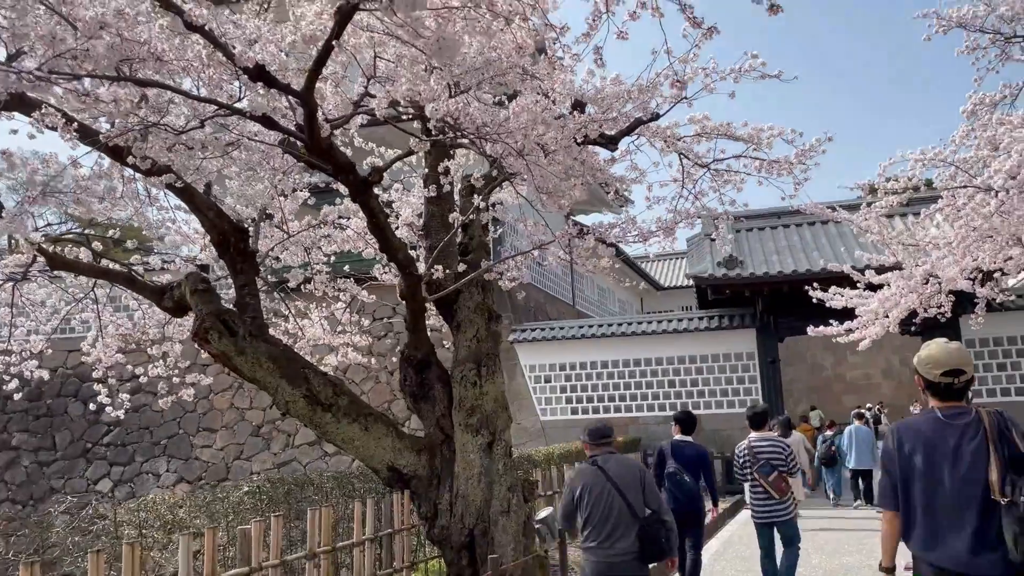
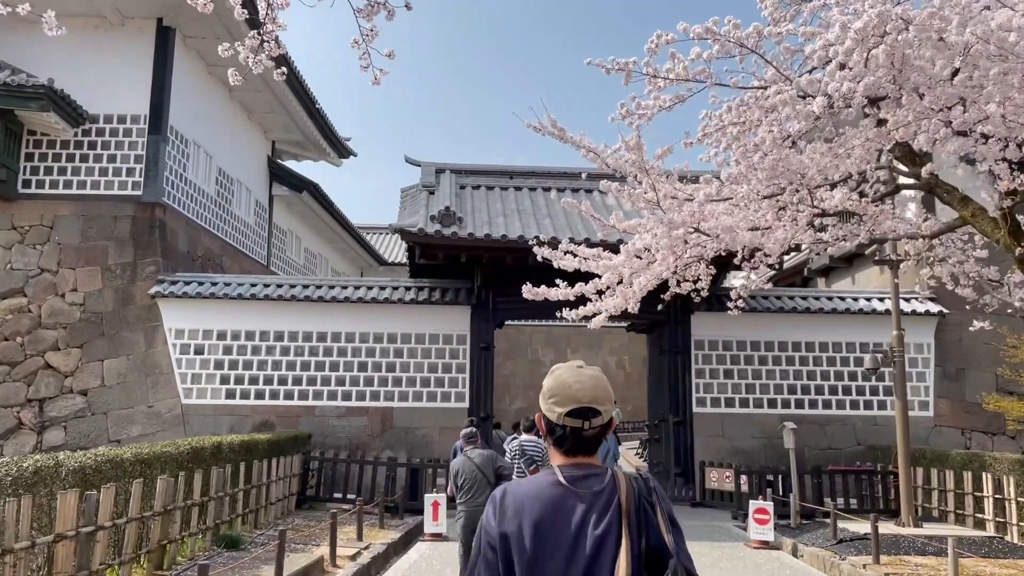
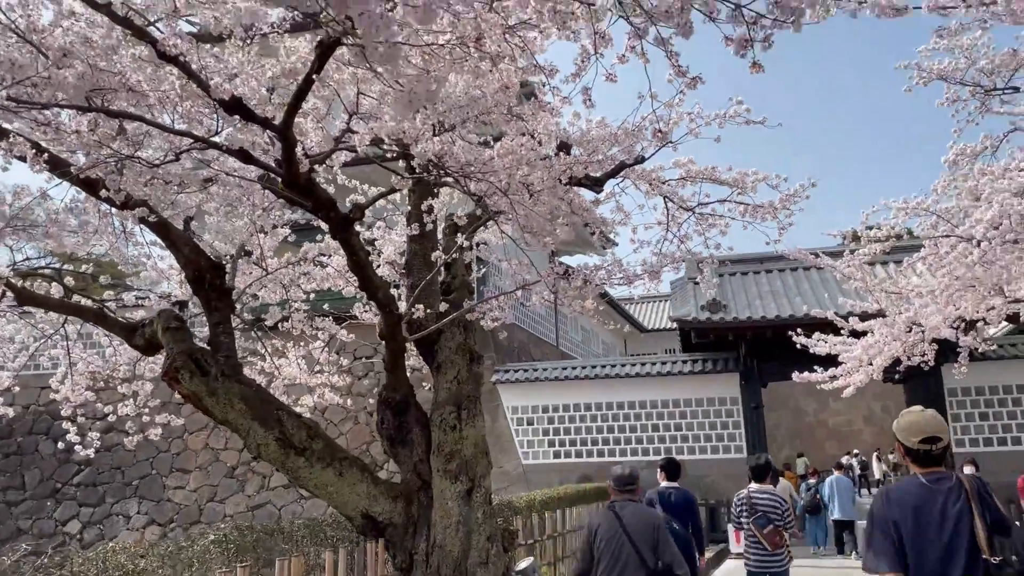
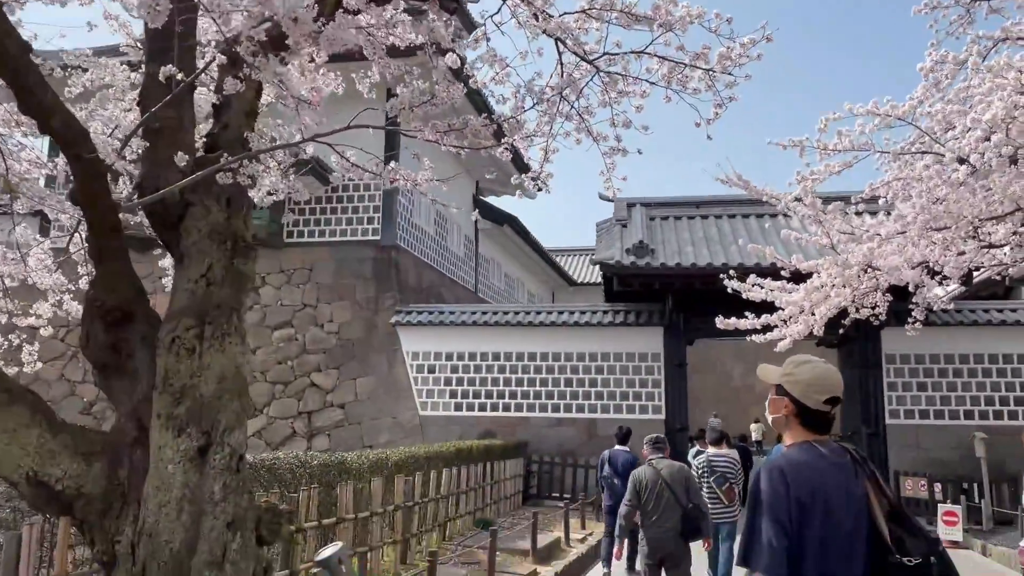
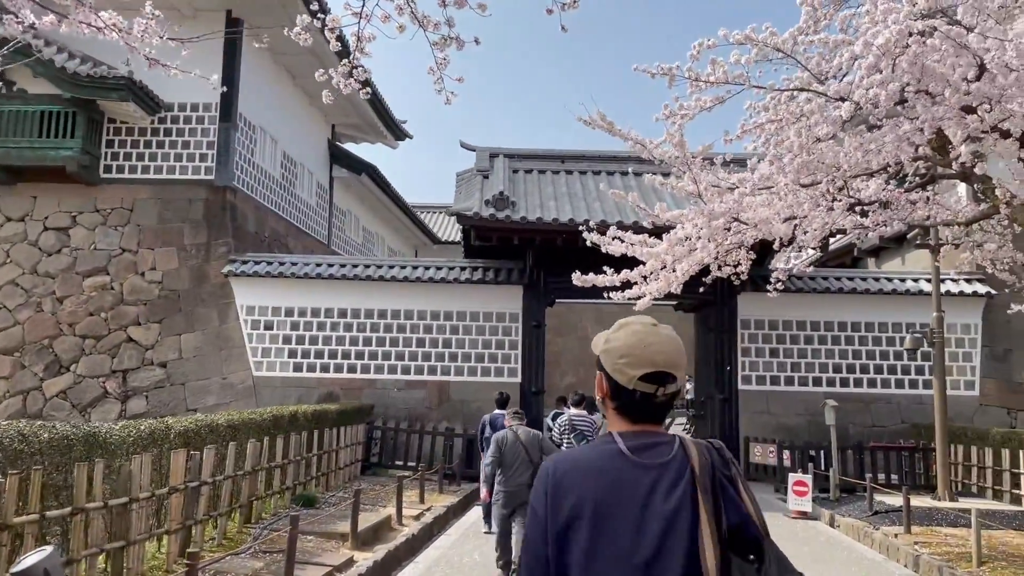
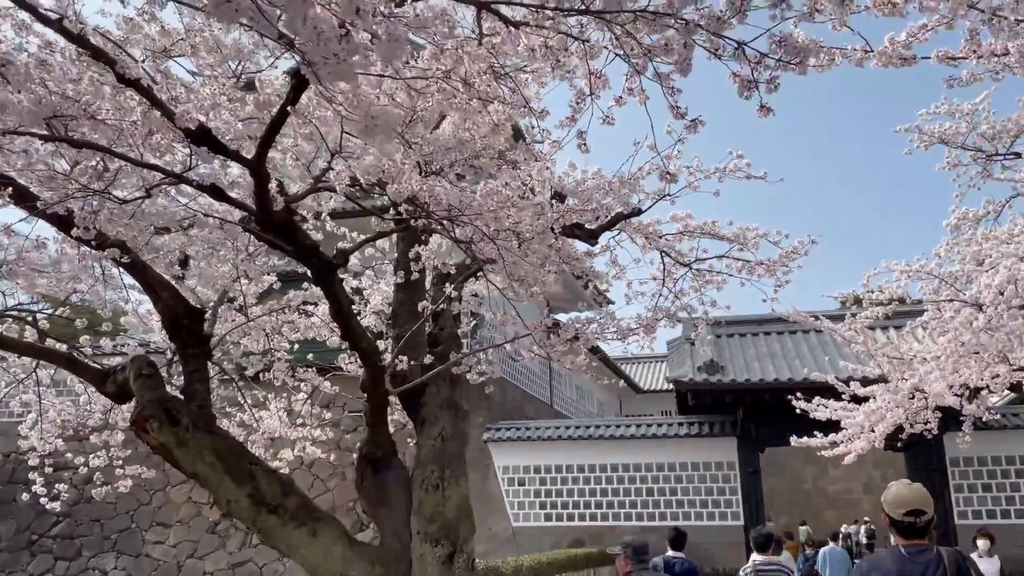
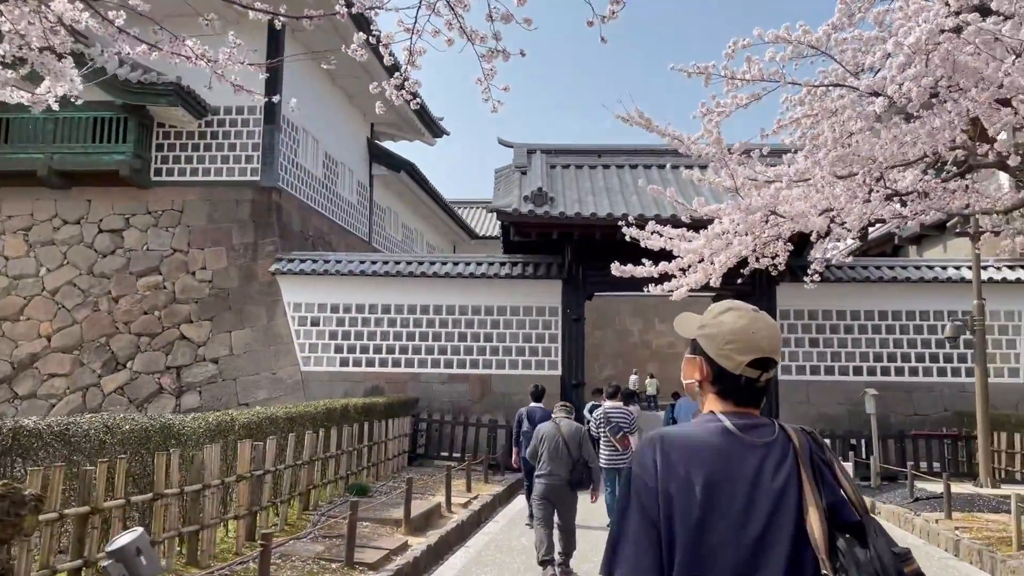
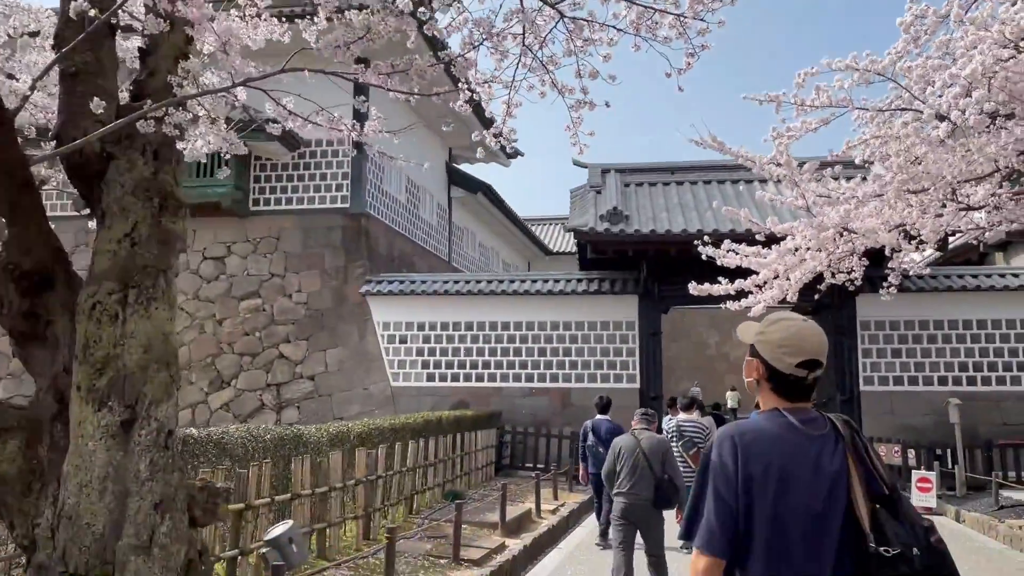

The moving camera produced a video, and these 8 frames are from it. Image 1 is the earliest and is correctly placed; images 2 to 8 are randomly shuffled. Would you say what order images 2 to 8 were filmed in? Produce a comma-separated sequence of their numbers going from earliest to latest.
3, 6, 4, 8, 7, 5, 2
